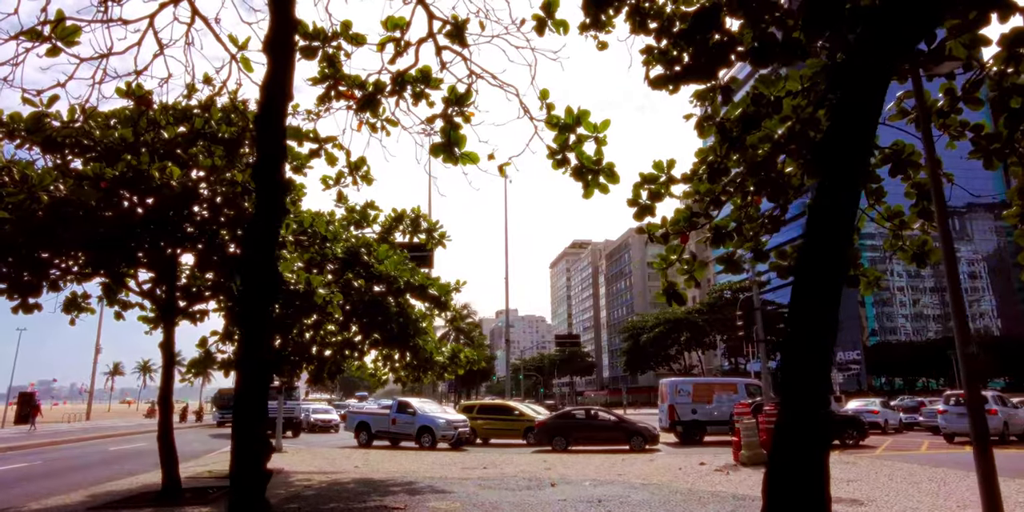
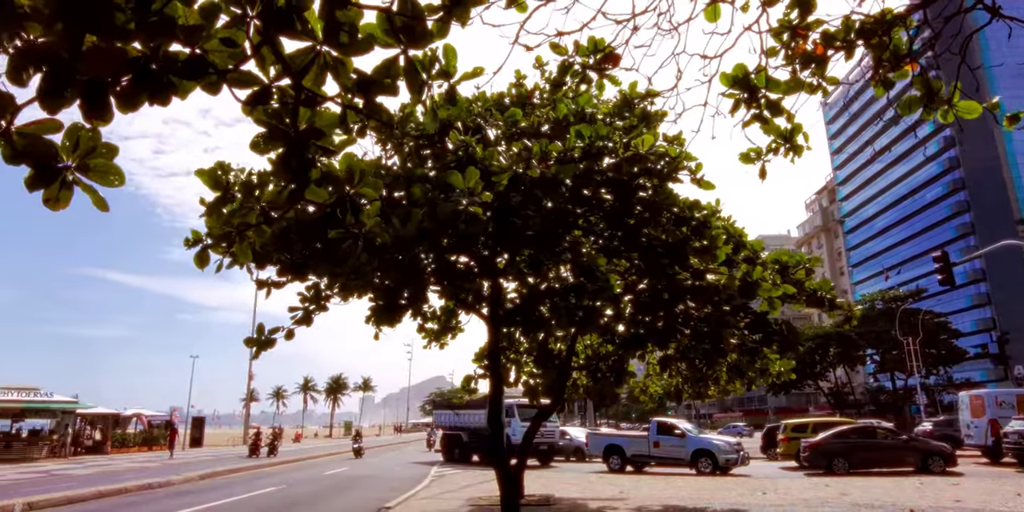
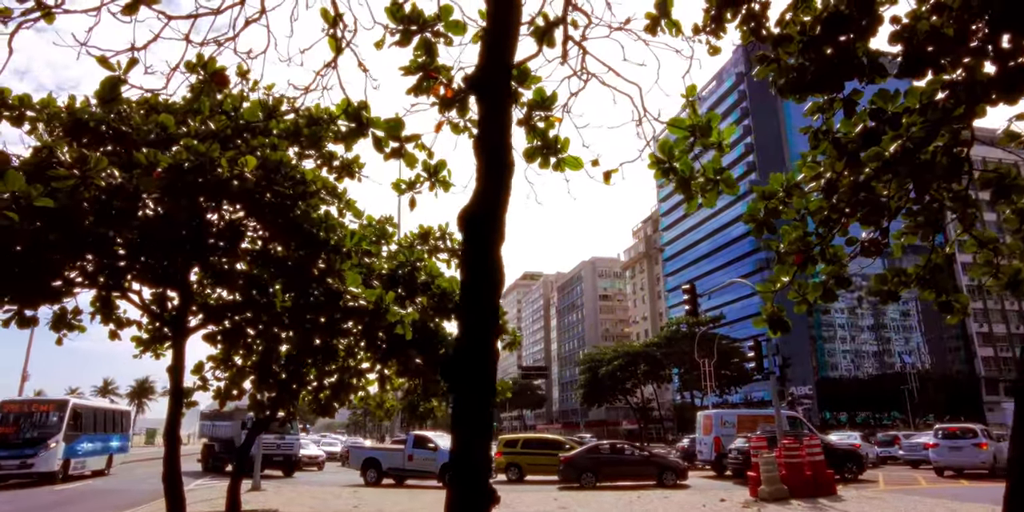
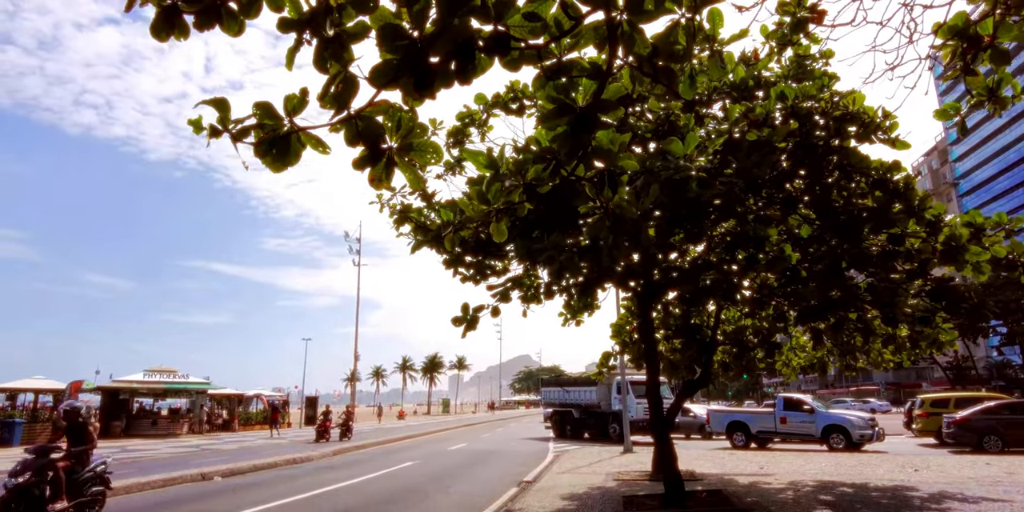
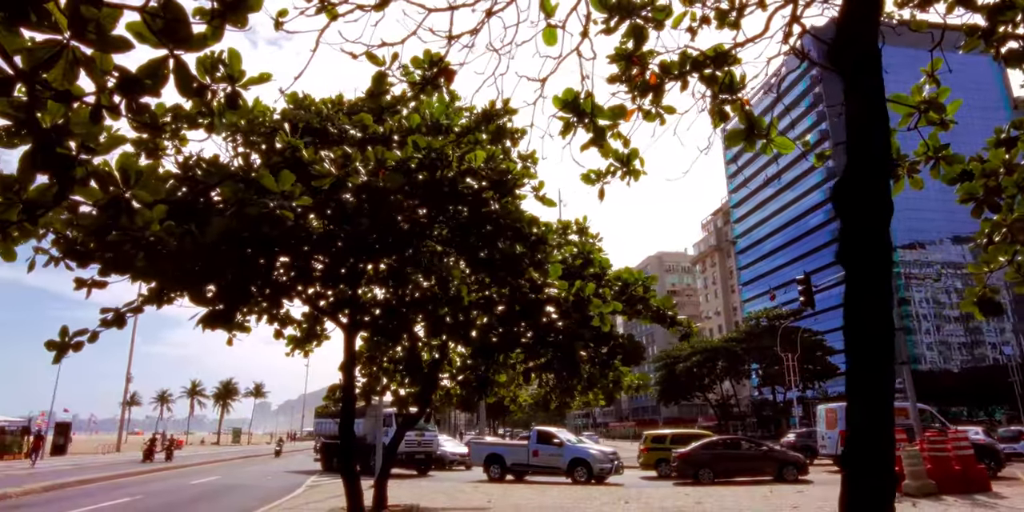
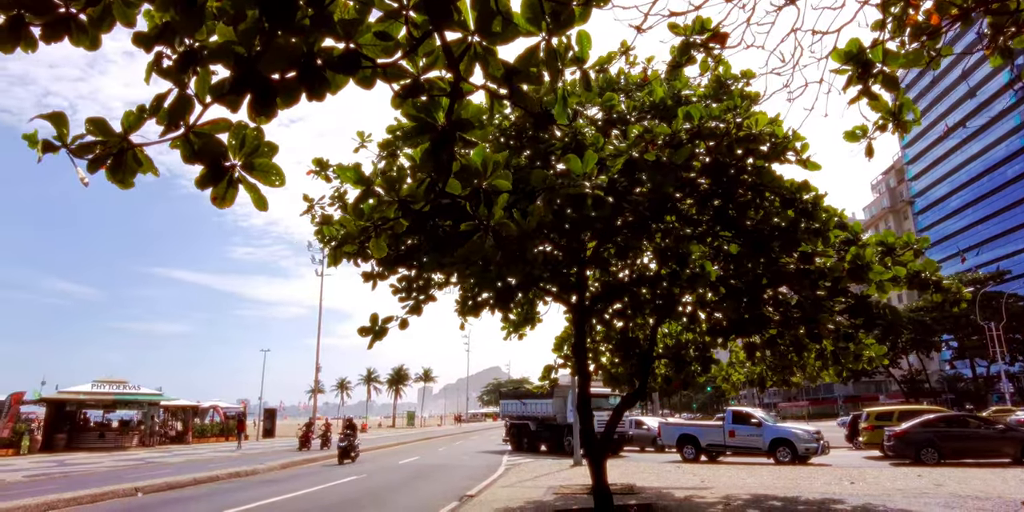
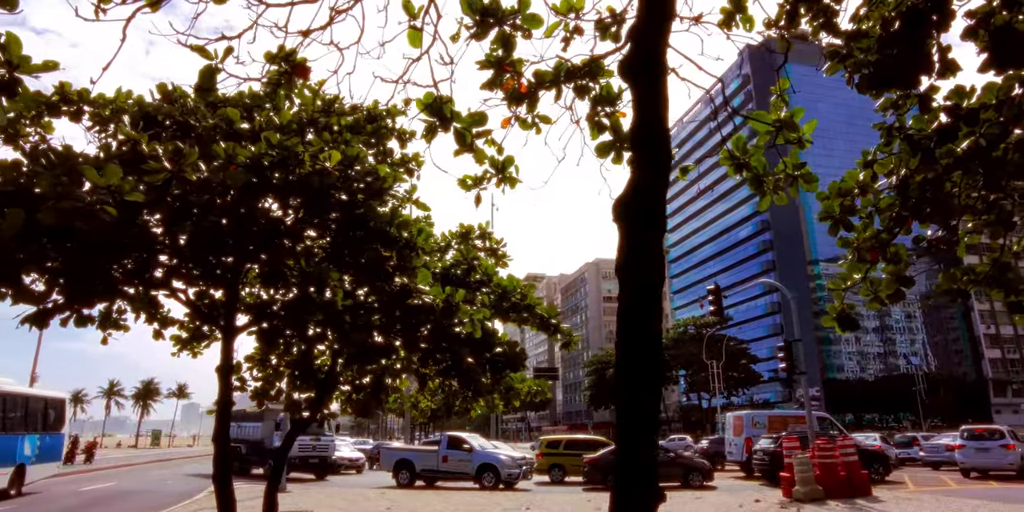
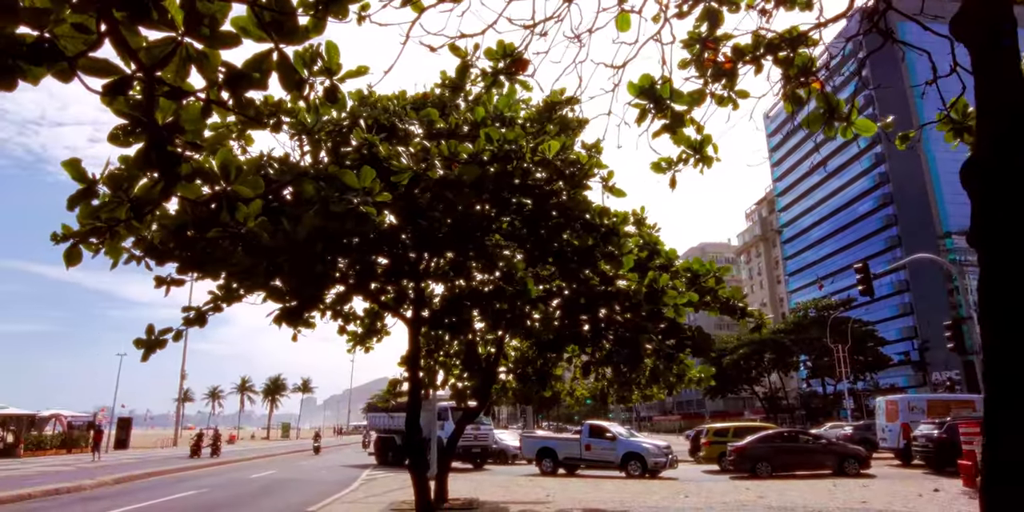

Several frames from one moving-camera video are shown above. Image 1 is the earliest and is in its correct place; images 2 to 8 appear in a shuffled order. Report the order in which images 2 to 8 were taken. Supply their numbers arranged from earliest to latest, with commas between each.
3, 7, 5, 8, 2, 6, 4
